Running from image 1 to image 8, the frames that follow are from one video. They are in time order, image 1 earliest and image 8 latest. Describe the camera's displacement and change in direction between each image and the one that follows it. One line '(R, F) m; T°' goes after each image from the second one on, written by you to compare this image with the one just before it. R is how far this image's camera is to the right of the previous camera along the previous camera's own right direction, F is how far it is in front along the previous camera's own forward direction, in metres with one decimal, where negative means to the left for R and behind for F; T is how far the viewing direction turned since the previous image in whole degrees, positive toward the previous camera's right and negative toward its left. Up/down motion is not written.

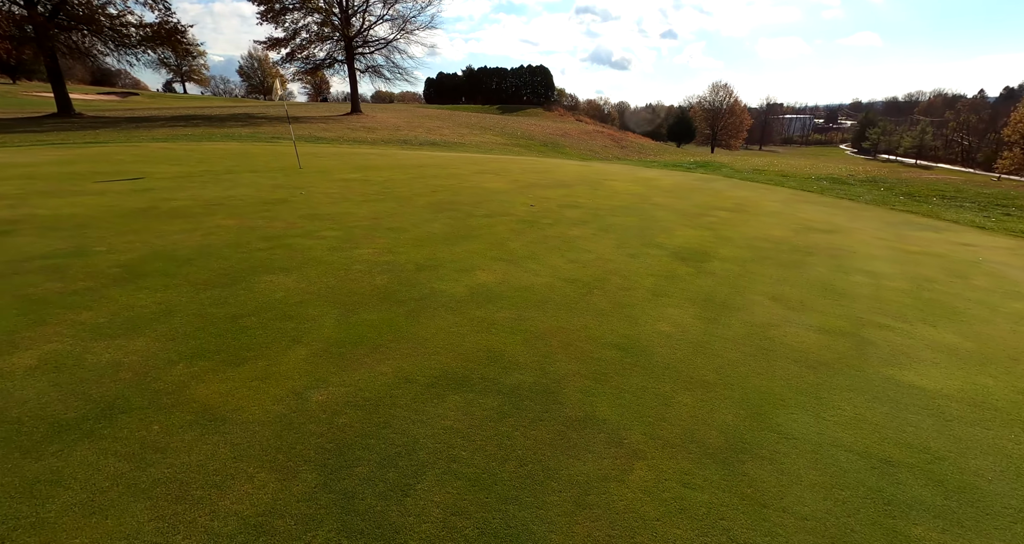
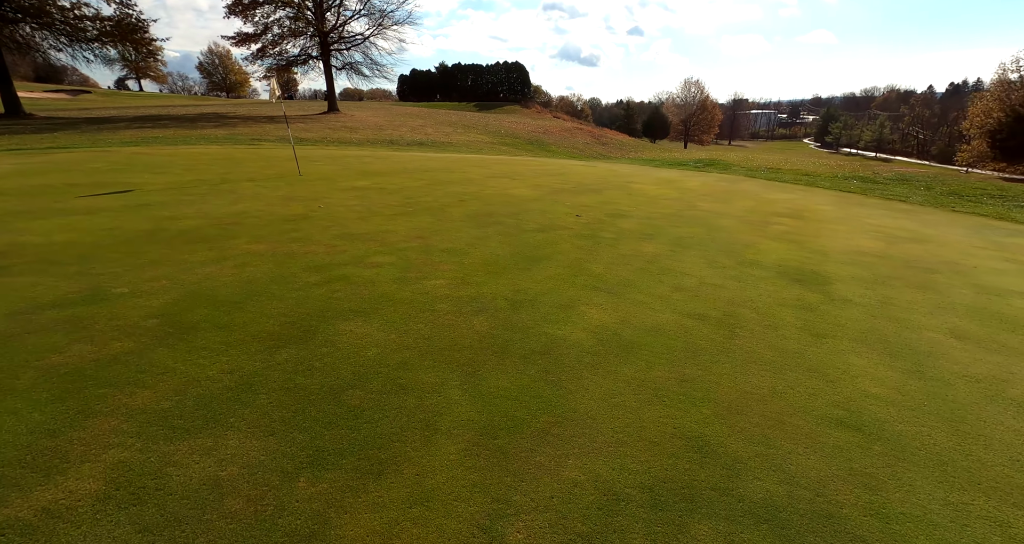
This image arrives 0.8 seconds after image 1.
(-0.9, +0.6) m; +2°
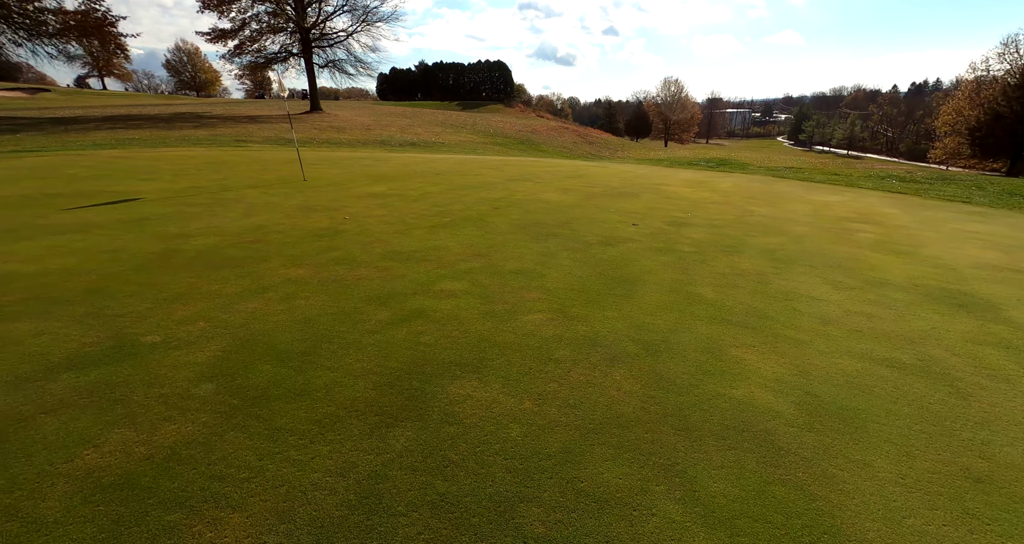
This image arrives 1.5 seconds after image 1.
(-0.8, +0.7) m; +1°
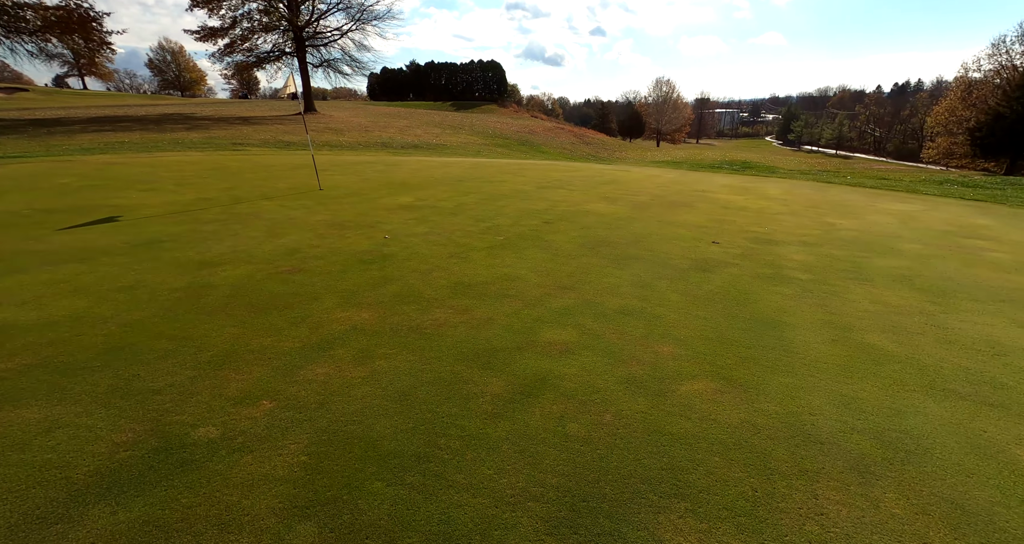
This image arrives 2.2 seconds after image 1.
(-0.8, +0.8) m; 0°
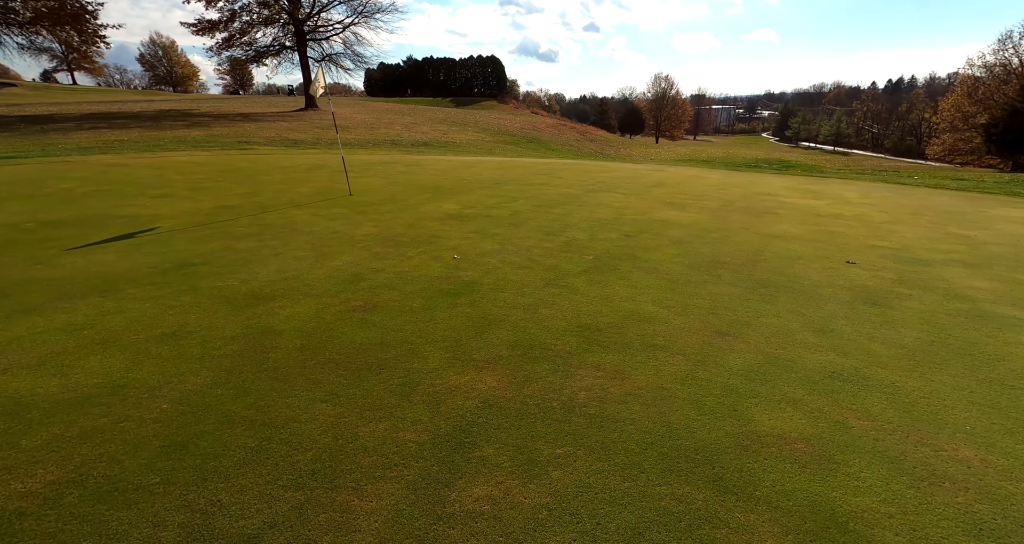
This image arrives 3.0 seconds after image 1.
(-1.0, +0.9) m; 0°
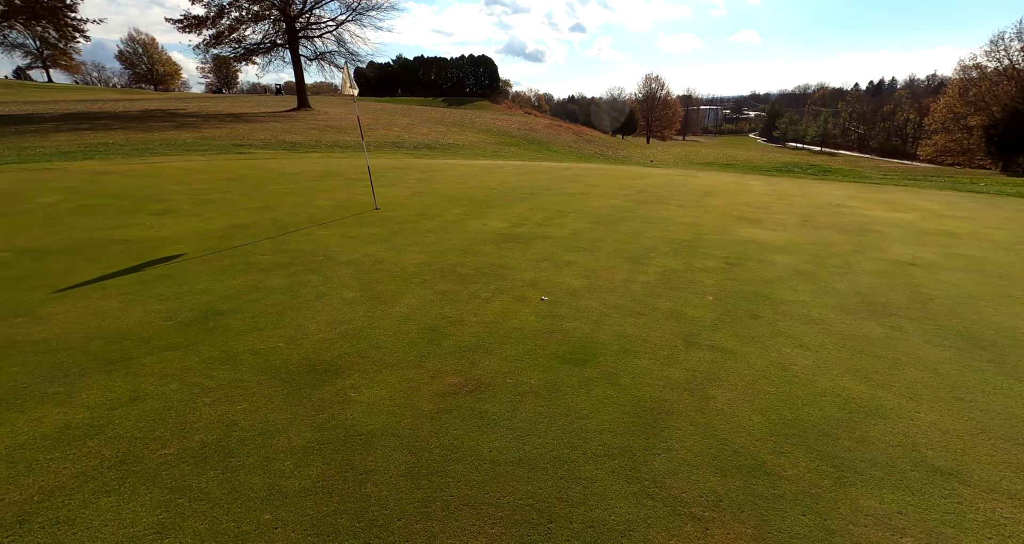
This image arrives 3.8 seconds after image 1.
(-1.0, +1.1) m; +1°
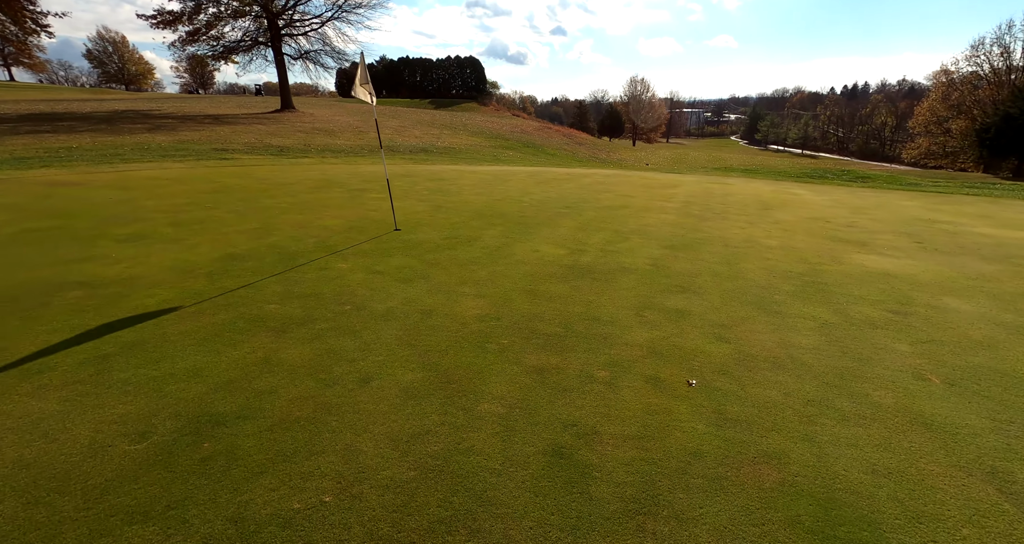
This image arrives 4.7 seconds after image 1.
(-1.0, +1.5) m; +2°
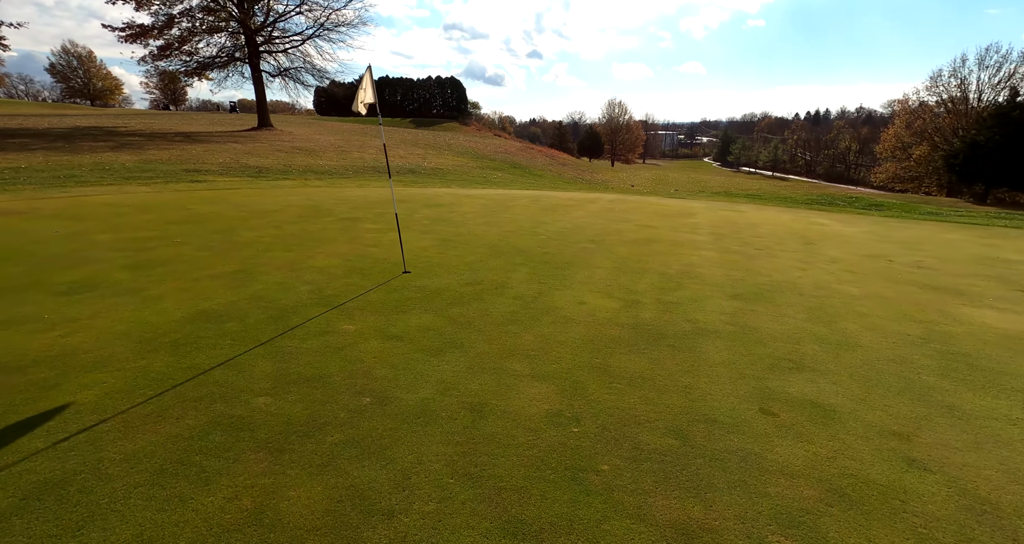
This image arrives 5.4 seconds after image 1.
(-0.7, +1.3) m; +2°
